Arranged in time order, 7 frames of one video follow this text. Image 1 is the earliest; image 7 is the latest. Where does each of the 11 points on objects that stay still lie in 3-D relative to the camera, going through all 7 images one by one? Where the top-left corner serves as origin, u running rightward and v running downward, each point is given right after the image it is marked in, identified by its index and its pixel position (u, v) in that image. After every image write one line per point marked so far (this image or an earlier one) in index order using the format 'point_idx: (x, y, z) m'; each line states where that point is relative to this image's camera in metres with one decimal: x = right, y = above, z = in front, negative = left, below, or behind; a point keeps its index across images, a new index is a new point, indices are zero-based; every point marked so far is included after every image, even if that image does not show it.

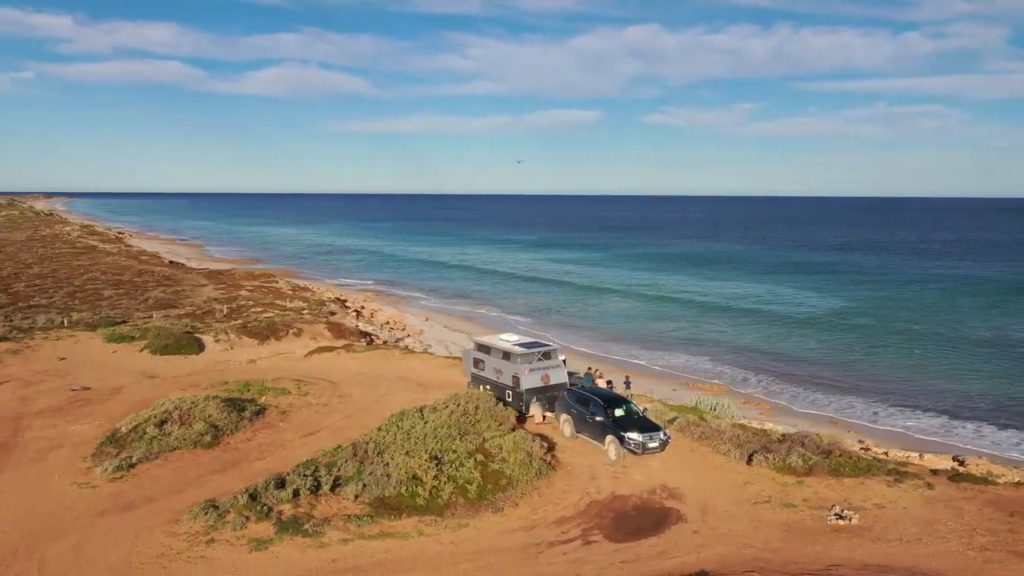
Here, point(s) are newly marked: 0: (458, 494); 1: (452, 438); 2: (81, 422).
0: (-0.8, -2.8, +11.0) m
1: (-0.9, -2.3, +12.5) m
2: (-8.4, -2.6, +15.5) m
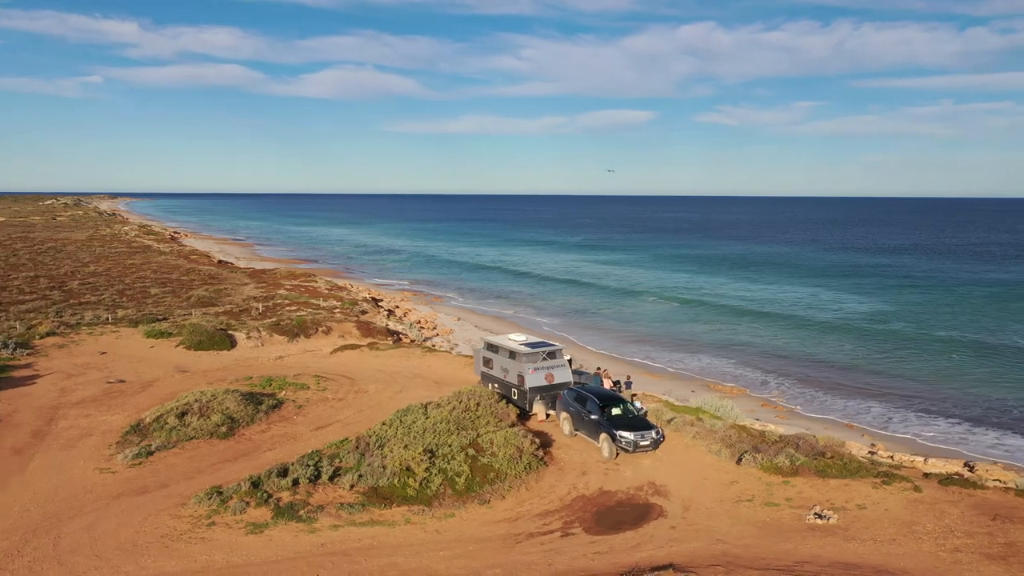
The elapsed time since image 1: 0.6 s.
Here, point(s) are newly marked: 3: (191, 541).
0: (-0.9, -2.8, +11.5) m
1: (-1.0, -2.3, +13.1) m
2: (-8.3, -2.5, +16.5) m
3: (-4.1, -3.2, +10.2) m
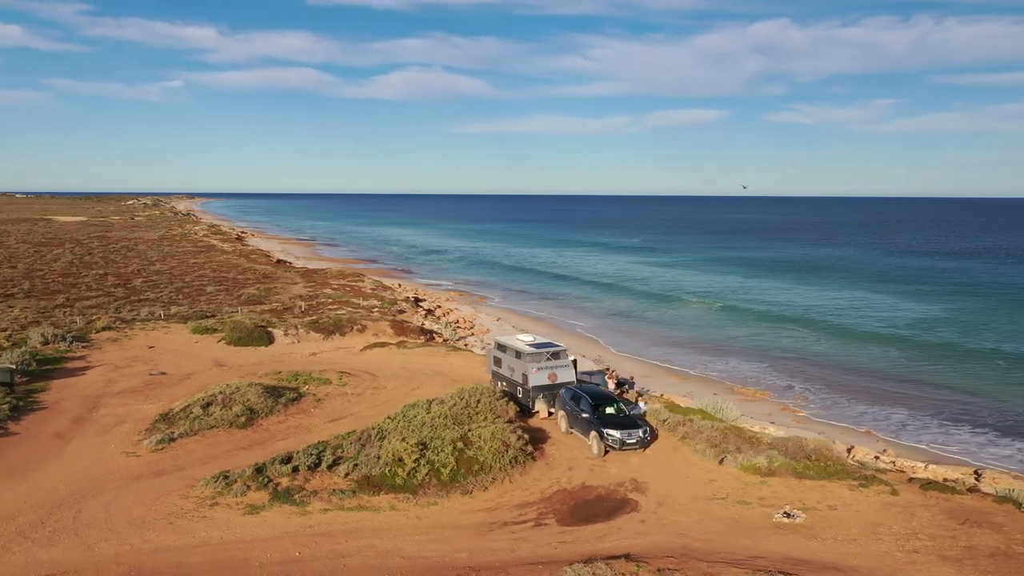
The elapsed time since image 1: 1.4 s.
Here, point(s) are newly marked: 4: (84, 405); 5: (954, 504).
0: (-1.2, -2.9, +12.2) m
1: (-1.2, -2.4, +13.8) m
2: (-8.1, -2.5, +17.8) m
3: (-4.4, -3.2, +11.2) m
4: (-9.3, -2.5, +17.4) m
5: (+6.4, -3.1, +11.6) m
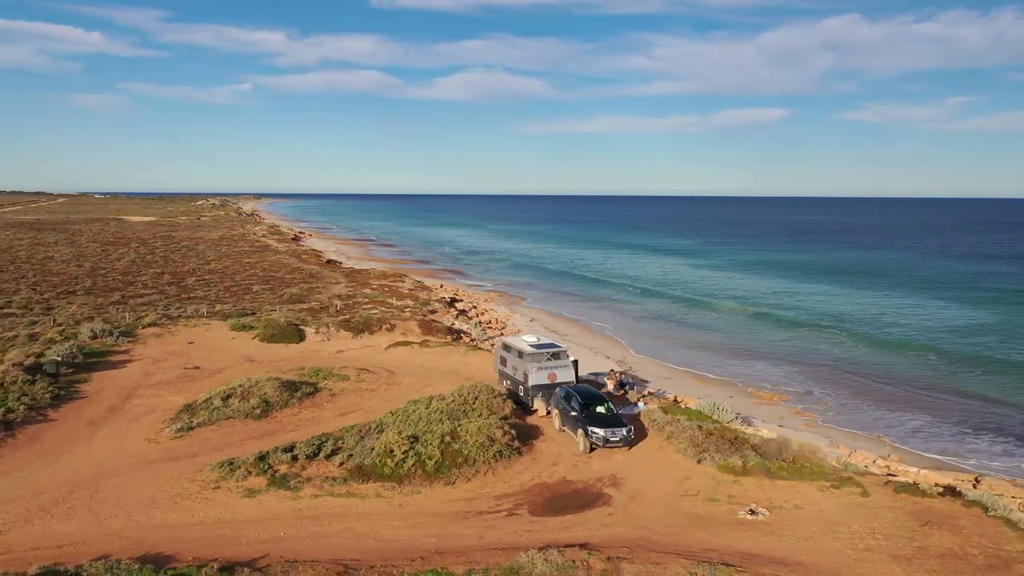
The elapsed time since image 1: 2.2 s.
0: (-1.5, -2.9, +13.0) m
1: (-1.3, -2.4, +14.6) m
2: (-8.0, -2.5, +19.0) m
3: (-4.8, -3.2, +12.2) m
4: (-9.2, -2.5, +18.7) m
5: (+6.1, -3.2, +11.9) m
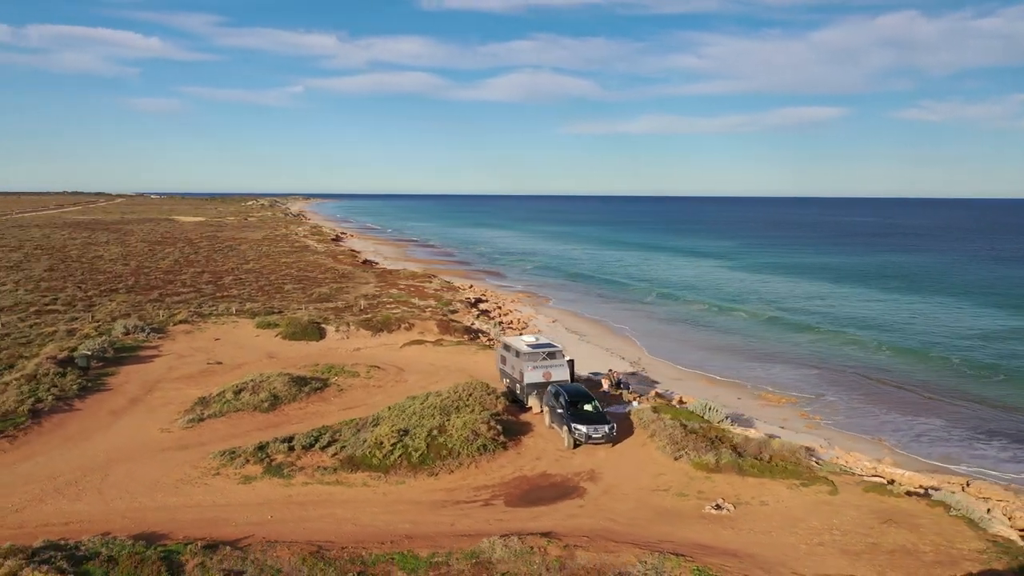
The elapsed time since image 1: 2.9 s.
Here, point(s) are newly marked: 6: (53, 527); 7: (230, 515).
0: (-1.8, -2.9, +13.7) m
1: (-1.6, -2.4, +15.3) m
2: (-8.0, -2.4, +20.1) m
3: (-5.1, -3.2, +13.1) m
4: (-9.1, -2.5, +19.9) m
5: (+5.7, -3.3, +12.2) m
6: (-6.5, -3.4, +11.4) m
7: (-4.2, -3.4, +11.8) m
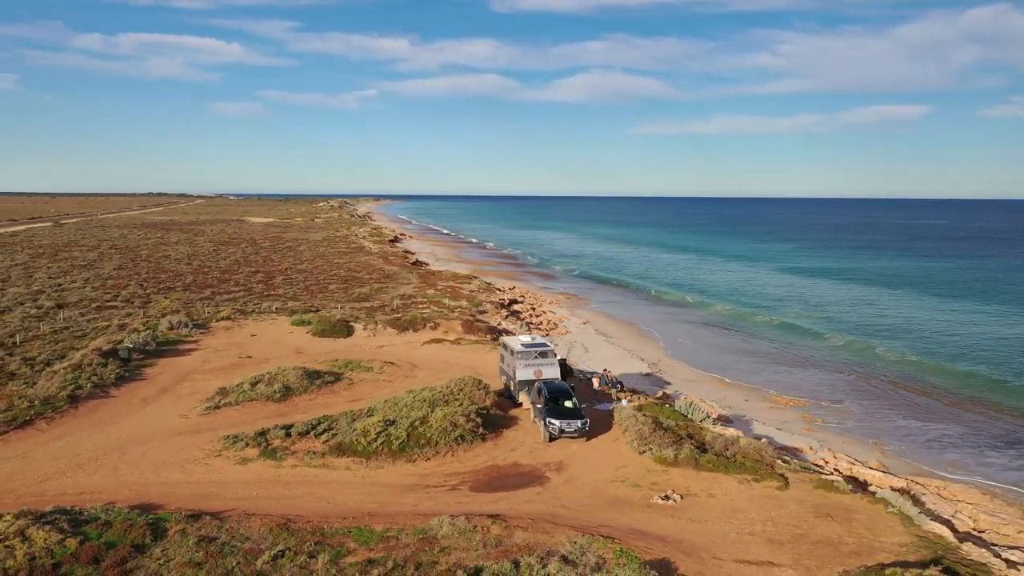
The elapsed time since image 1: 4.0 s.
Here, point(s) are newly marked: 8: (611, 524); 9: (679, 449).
0: (-2.3, -2.9, +14.9) m
1: (-1.9, -2.5, +16.4) m
2: (-7.9, -2.4, +21.8) m
3: (-5.7, -3.2, +14.5) m
4: (-9.1, -2.4, +21.6) m
5: (+5.0, -3.4, +12.8) m
6: (-7.2, -3.4, +13.0) m
7: (-4.8, -3.3, +13.2) m
8: (+1.5, -3.5, +11.9) m
9: (+3.0, -2.9, +14.5) m
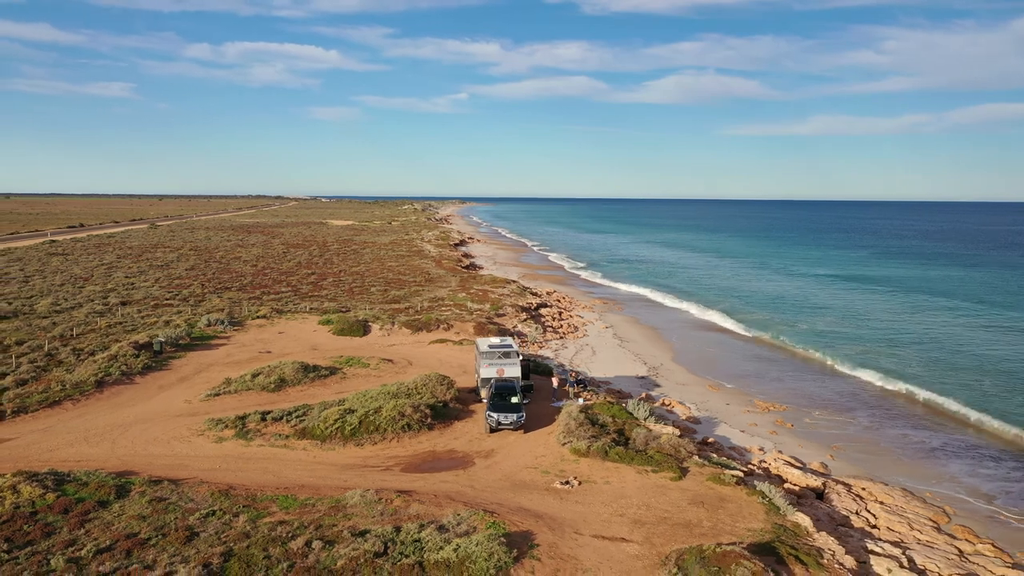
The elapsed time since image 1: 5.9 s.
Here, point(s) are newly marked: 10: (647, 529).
0: (-3.6, -3.0, +17.0) m
1: (-3.0, -2.6, +18.5) m
2: (-8.4, -2.5, +24.4) m
3: (-7.0, -3.2, +16.9) m
4: (-9.6, -2.5, +24.4) m
5: (+3.5, -3.6, +14.1) m
6: (-8.6, -3.4, +15.6) m
7: (-6.2, -3.4, +15.6) m
8: (-0.2, -3.6, +13.6) m
9: (+1.7, -3.1, +16.1) m
10: (+2.1, -3.8, +12.5) m
